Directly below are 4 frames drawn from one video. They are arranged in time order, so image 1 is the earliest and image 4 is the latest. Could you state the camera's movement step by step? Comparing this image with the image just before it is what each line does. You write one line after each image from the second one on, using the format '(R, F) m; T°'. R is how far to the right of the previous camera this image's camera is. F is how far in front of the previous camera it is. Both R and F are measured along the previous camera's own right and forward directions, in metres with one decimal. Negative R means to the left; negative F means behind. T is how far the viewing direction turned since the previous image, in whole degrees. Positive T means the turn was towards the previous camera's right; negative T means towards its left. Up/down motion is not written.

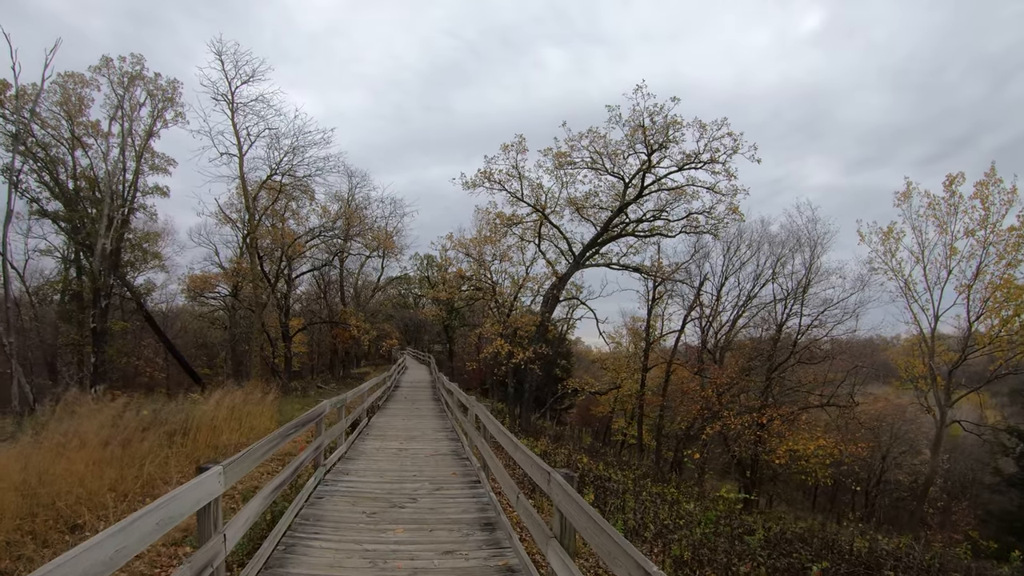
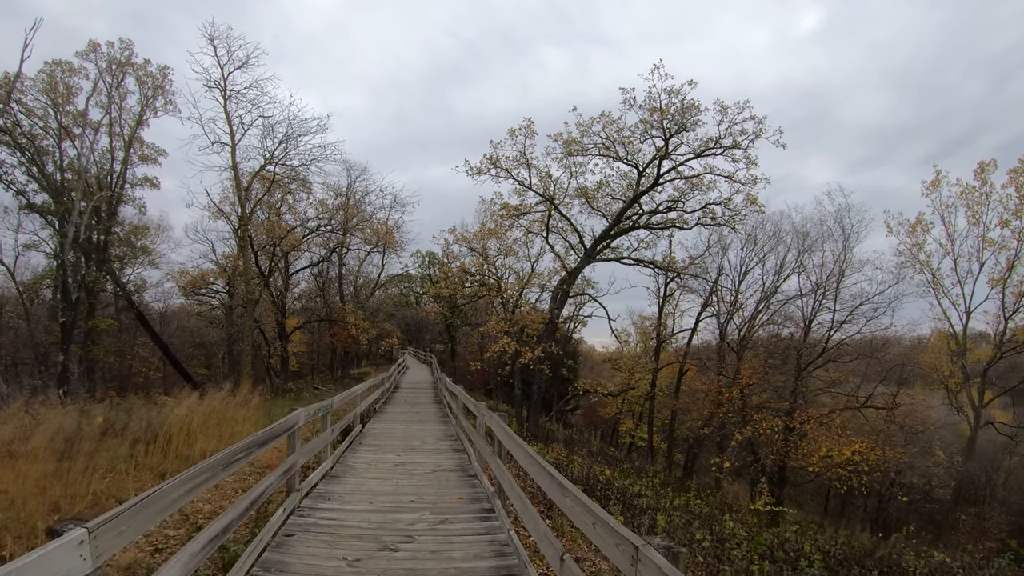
(-0.2, +1.1) m; 0°
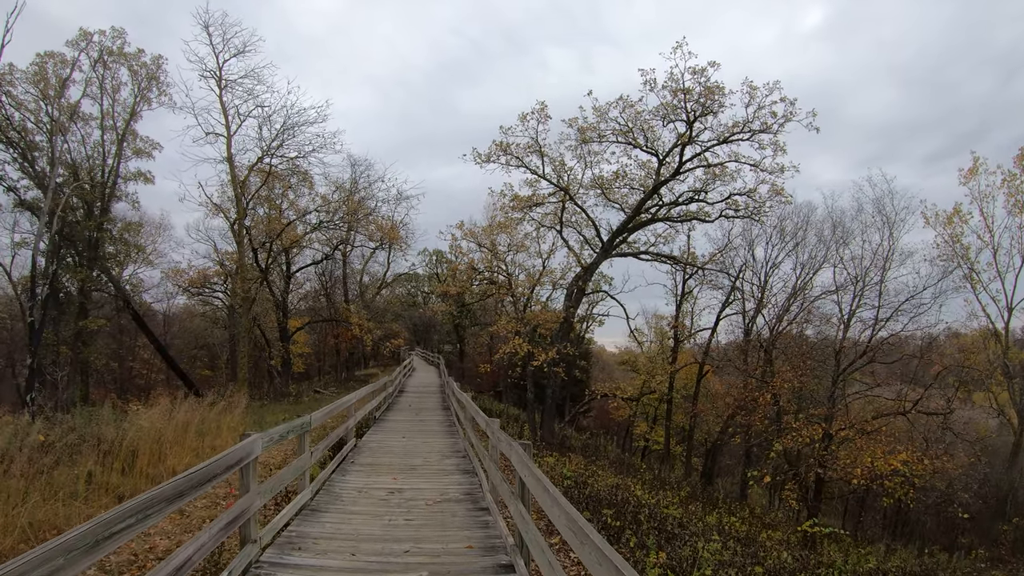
(-0.1, +1.1) m; -1°
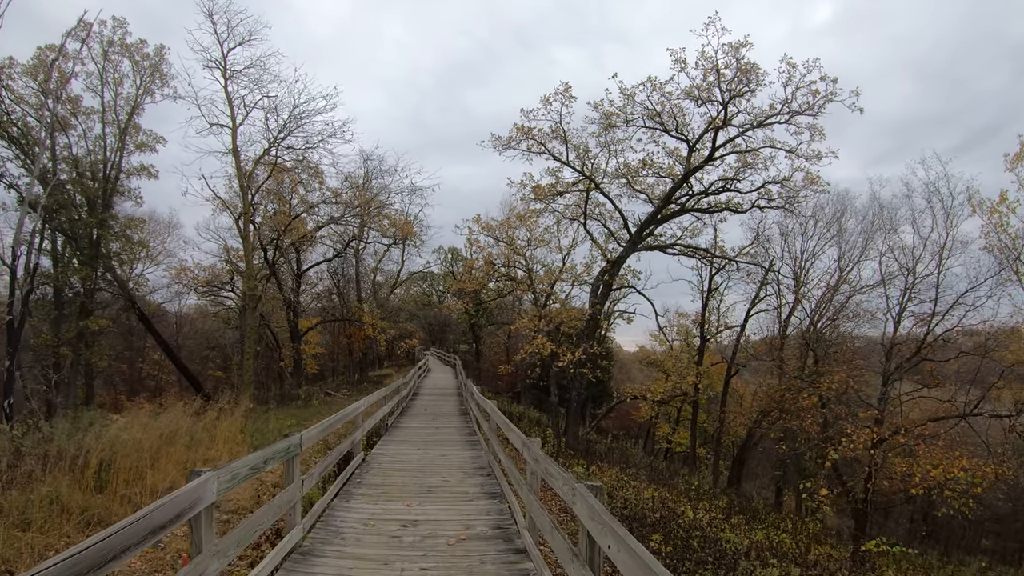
(-0.2, +1.0) m; -1°
